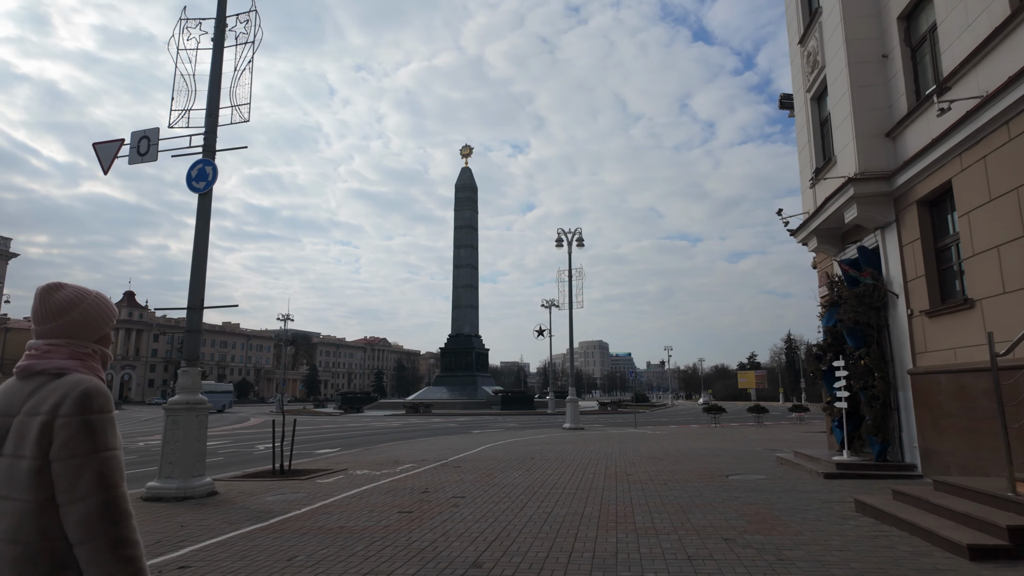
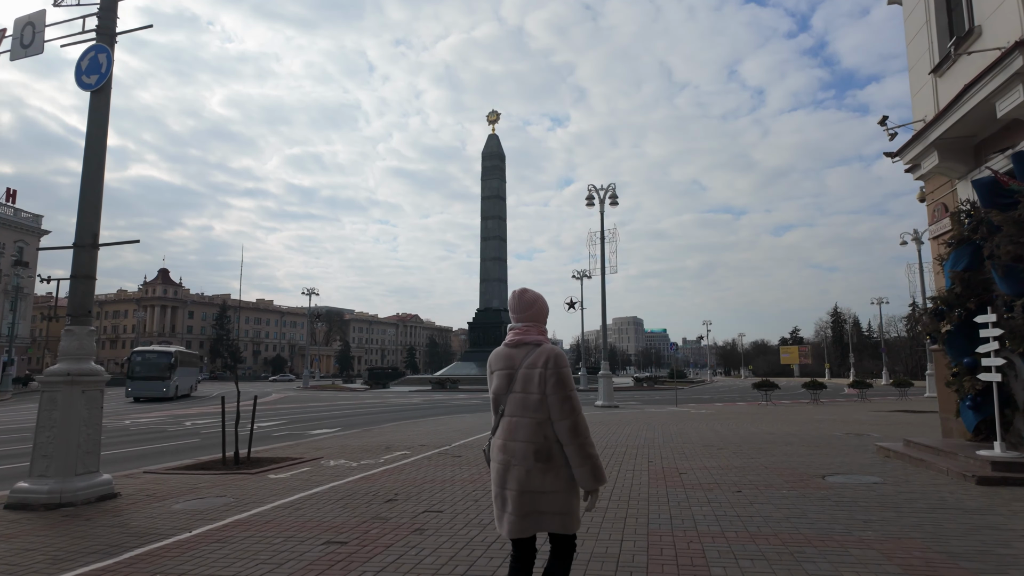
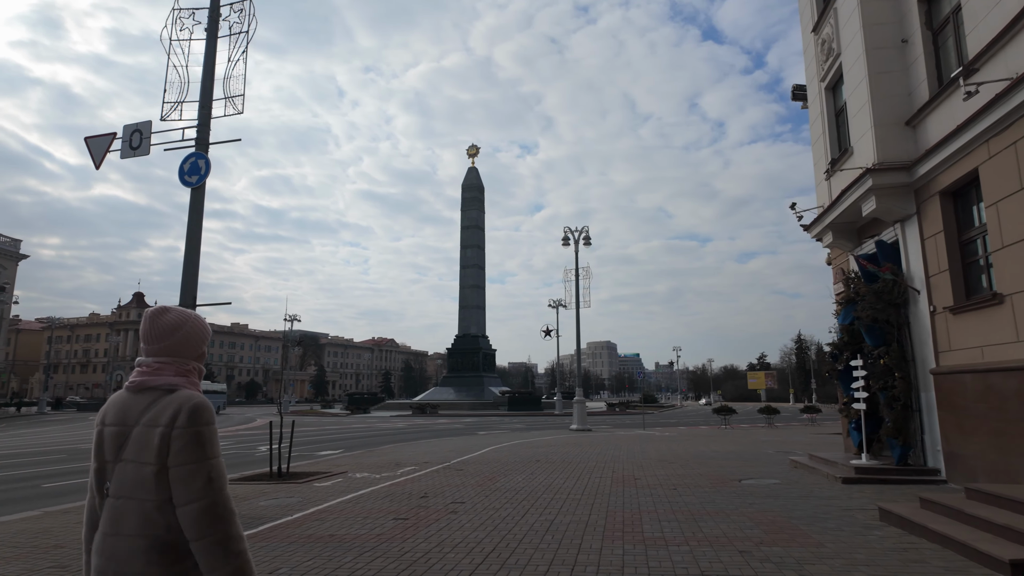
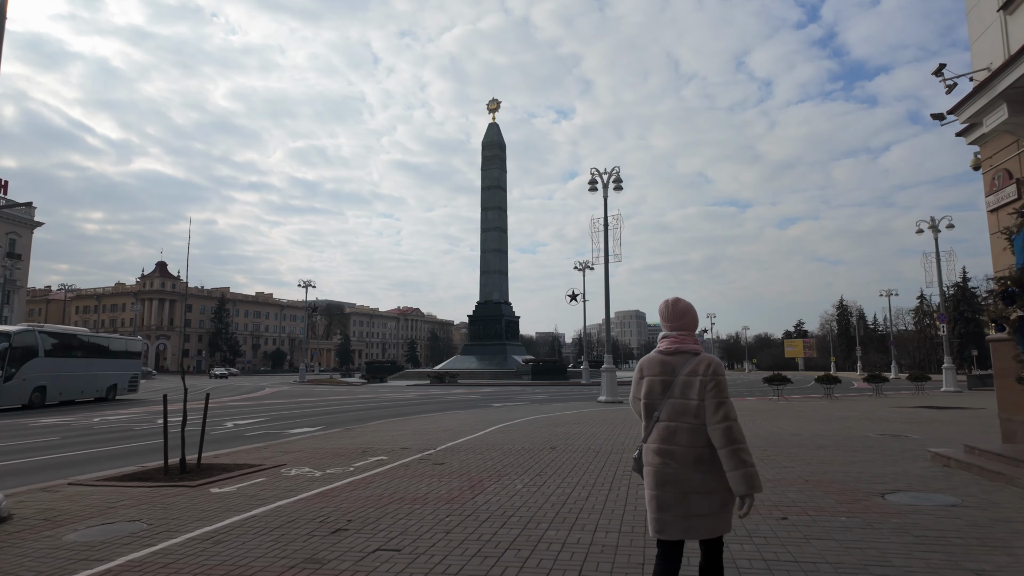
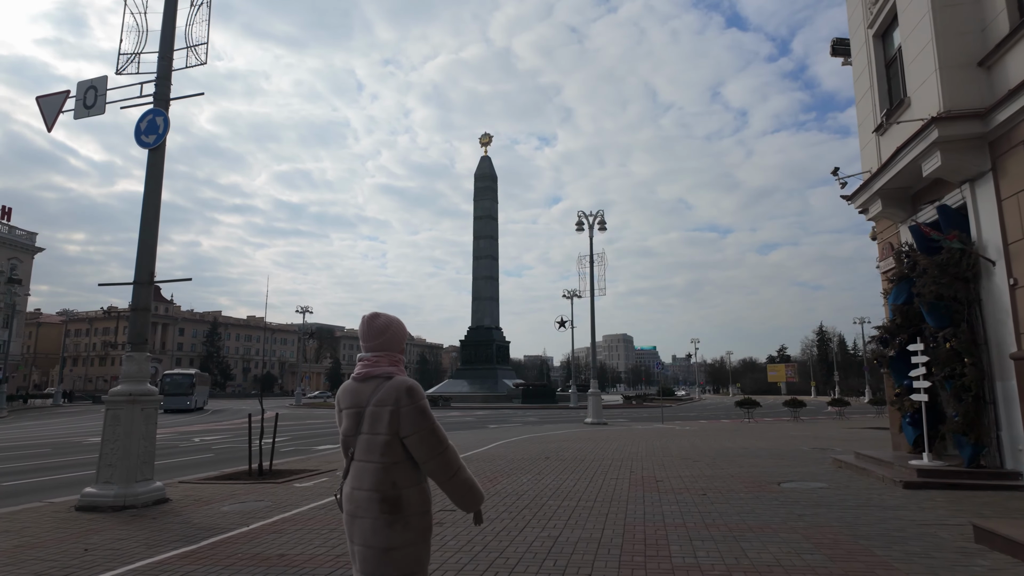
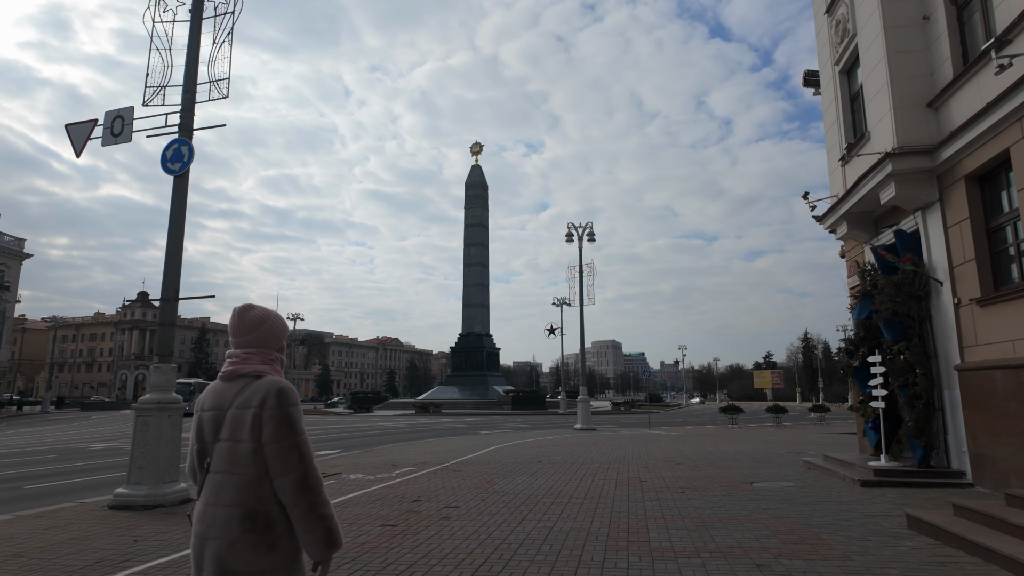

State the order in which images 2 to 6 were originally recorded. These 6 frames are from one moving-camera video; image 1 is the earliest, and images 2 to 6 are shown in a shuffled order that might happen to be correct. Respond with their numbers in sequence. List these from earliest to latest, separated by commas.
3, 6, 5, 2, 4
